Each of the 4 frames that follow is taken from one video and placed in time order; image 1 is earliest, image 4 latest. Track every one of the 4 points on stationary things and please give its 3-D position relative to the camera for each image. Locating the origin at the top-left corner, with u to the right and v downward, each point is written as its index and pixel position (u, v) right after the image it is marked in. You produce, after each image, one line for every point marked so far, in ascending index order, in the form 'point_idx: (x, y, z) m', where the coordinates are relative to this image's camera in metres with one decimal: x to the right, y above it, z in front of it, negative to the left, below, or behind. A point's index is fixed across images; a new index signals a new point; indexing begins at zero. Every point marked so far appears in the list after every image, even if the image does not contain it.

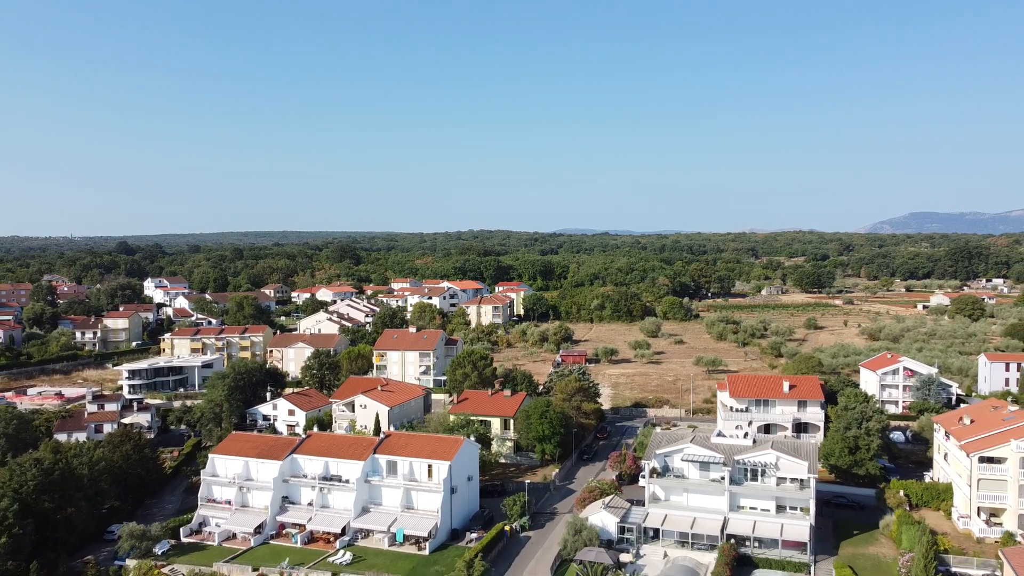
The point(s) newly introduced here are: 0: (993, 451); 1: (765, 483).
0: (+13.7, -4.6, +19.9) m
1: (+7.2, -5.5, +19.9) m
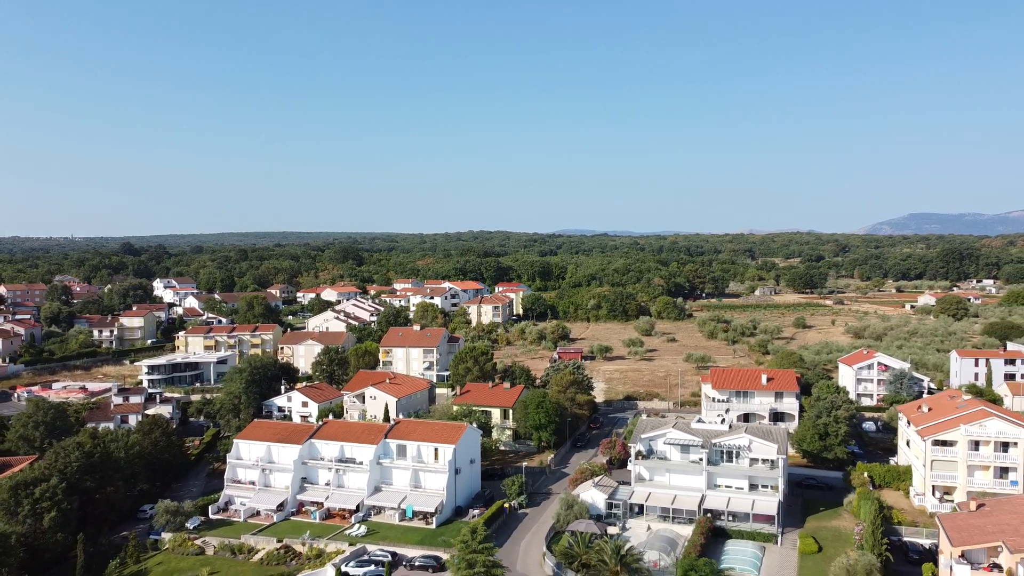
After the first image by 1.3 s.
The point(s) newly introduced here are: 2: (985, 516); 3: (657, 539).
0: (+13.7, -4.6, +22.1) m
1: (+7.2, -5.5, +22.1) m
2: (+11.1, -5.4, +16.5) m
3: (+4.1, -7.1, +19.9) m
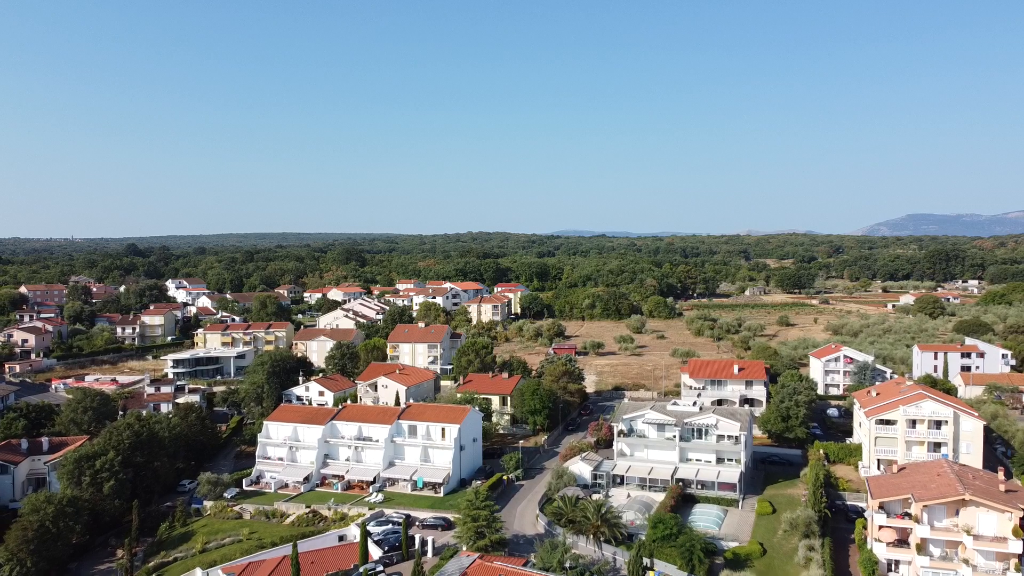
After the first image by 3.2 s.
0: (+13.6, -4.6, +25.3) m
1: (+7.1, -5.5, +25.3) m
2: (+11.1, -5.3, +19.7) m
3: (+4.1, -7.1, +23.1) m
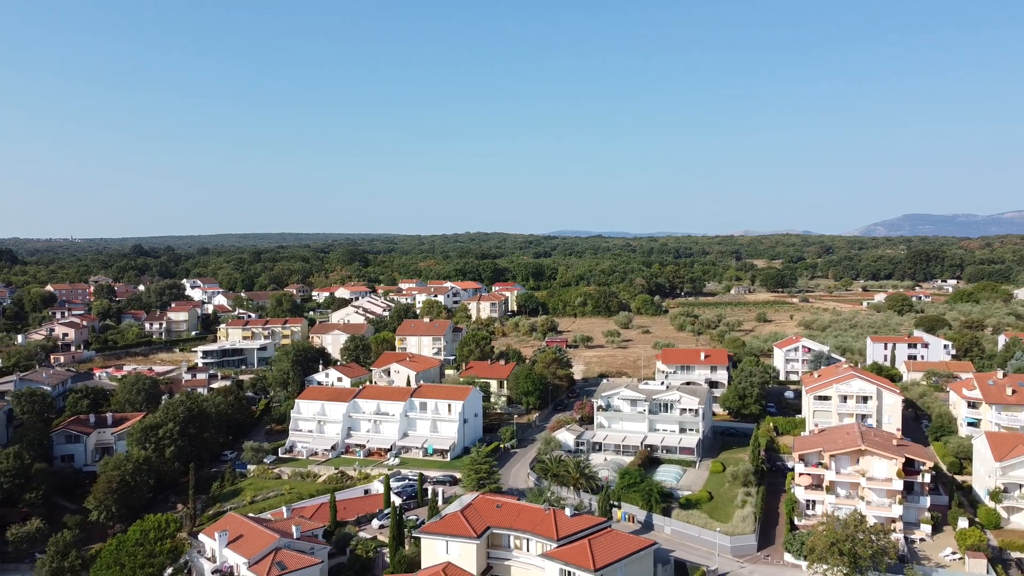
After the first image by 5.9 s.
0: (+13.4, -4.5, +30.1) m
1: (+6.9, -5.4, +30.1) m
2: (+10.9, -5.2, +24.5) m
3: (+3.9, -7.0, +27.9) m
